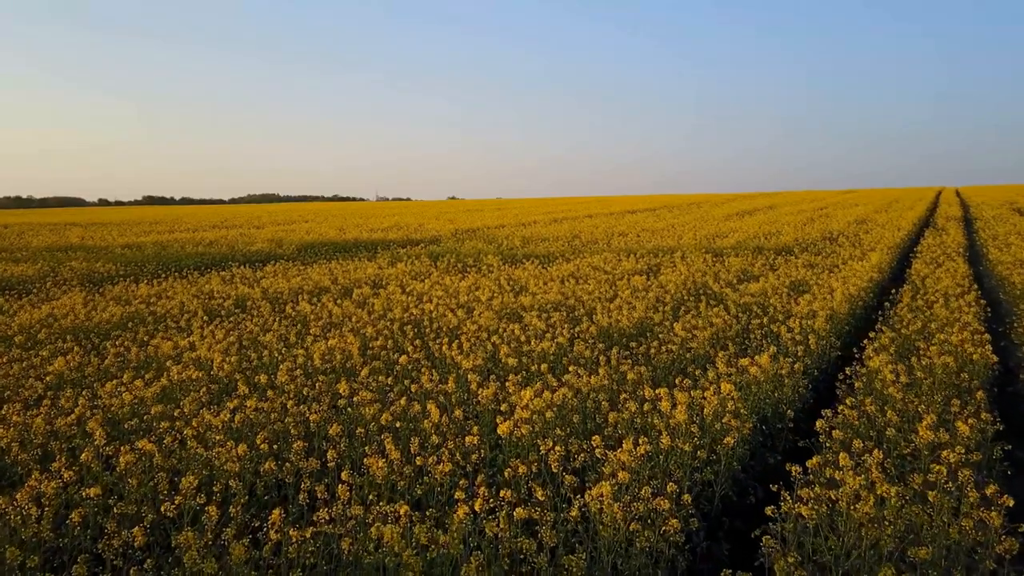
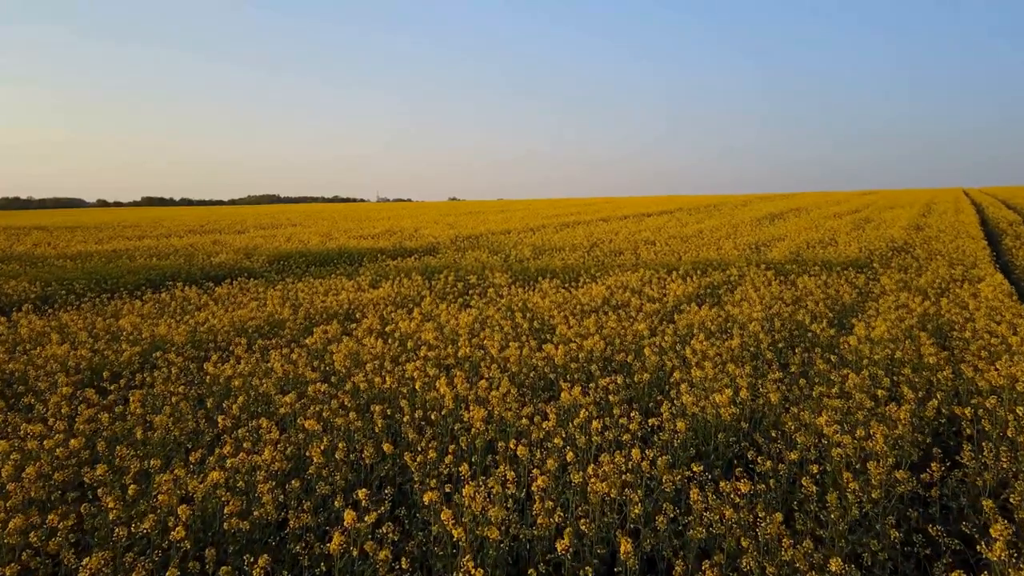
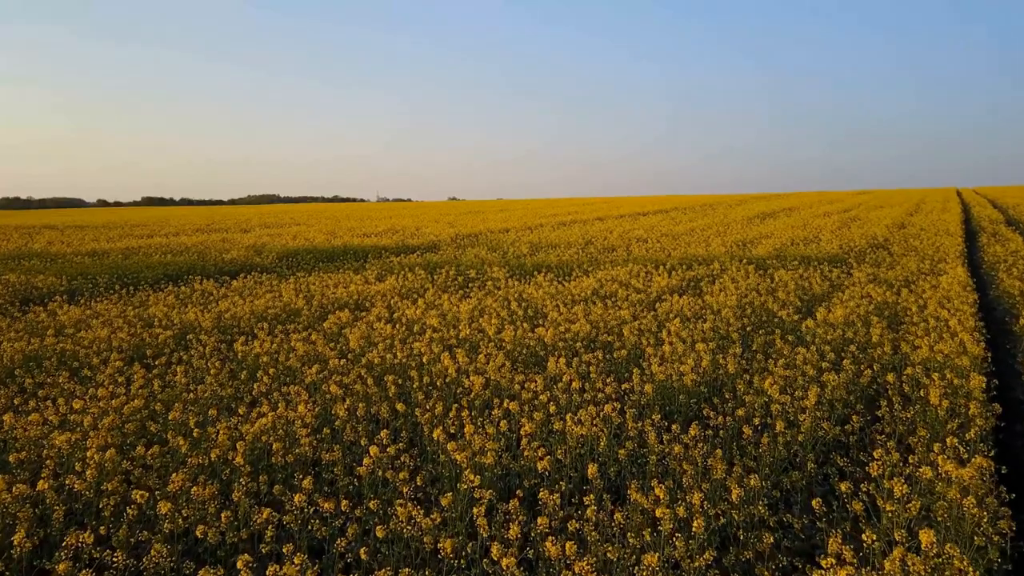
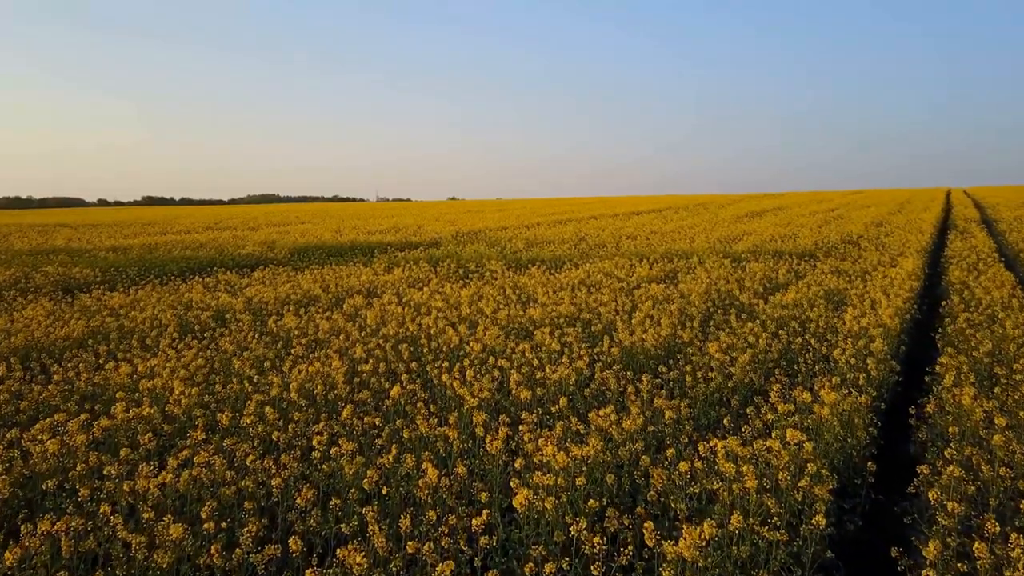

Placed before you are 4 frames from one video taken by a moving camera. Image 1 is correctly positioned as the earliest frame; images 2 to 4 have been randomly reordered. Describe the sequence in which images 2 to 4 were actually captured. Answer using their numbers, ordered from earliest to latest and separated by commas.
4, 3, 2
